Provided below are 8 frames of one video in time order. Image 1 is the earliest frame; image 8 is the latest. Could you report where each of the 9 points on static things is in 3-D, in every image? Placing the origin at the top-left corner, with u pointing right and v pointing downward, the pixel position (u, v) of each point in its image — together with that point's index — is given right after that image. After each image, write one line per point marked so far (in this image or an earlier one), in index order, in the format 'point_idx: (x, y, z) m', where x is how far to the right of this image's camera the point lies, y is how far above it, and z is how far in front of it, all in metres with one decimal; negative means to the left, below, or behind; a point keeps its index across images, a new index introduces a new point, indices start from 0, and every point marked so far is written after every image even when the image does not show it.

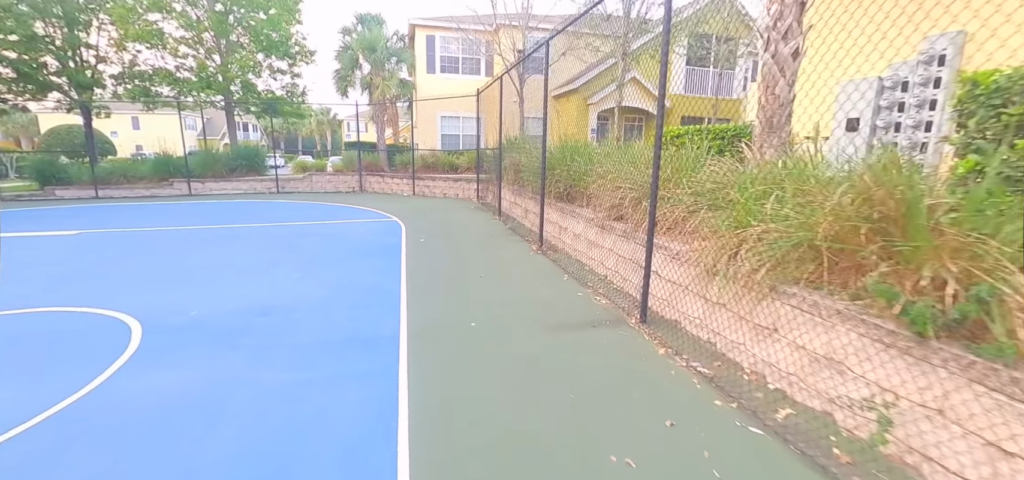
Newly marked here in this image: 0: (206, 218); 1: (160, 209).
0: (-7.5, +0.6, +10.7) m
1: (-10.1, +0.9, +12.4) m
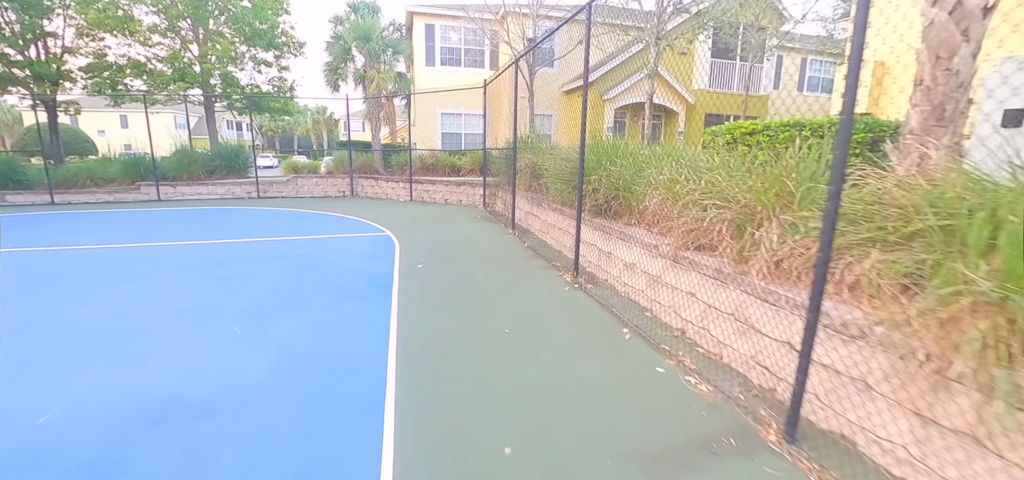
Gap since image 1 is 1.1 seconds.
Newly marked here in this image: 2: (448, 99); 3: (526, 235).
0: (-7.2, +0.2, +9.1) m
1: (-9.8, +0.6, +10.8) m
2: (-2.3, +5.0, +15.4) m
3: (+0.3, +0.1, +7.1) m
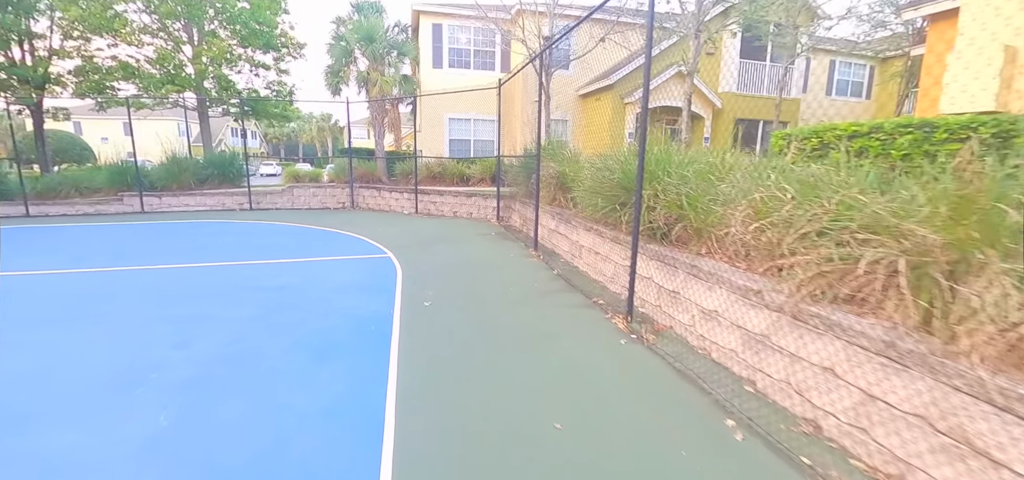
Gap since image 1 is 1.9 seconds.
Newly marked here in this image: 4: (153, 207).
0: (-6.9, -0.1, +8.1) m
1: (-9.4, +0.3, +9.8) m
2: (-1.9, +4.6, +14.4) m
3: (+0.6, -0.3, +6.0) m
4: (-9.1, +0.8, +11.0) m
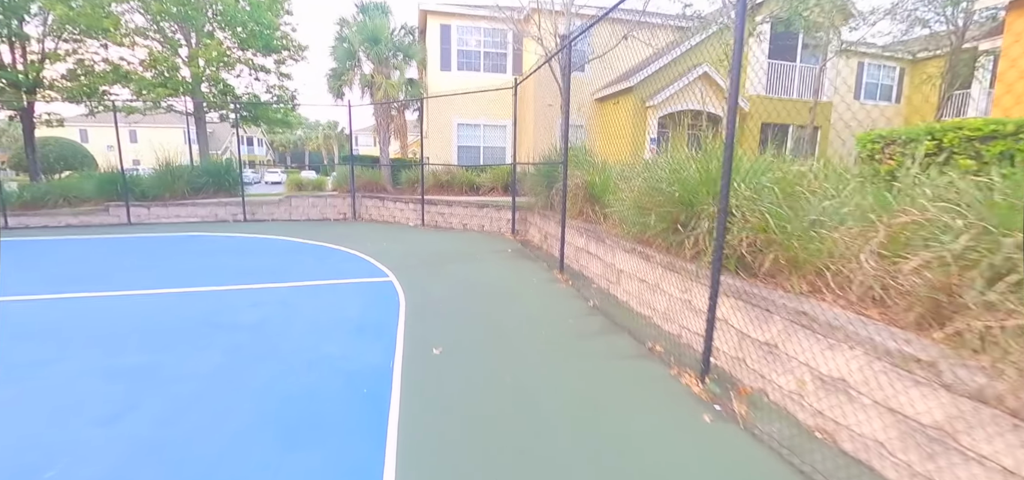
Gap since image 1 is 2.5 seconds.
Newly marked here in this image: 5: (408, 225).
0: (-6.6, -0.4, +7.3) m
1: (-9.1, 0.0, +9.0) m
2: (-1.5, +4.2, +13.6) m
3: (+0.9, -0.5, +5.1) m
4: (-8.8, +0.5, +10.3) m
5: (-2.3, +0.3, +9.8) m
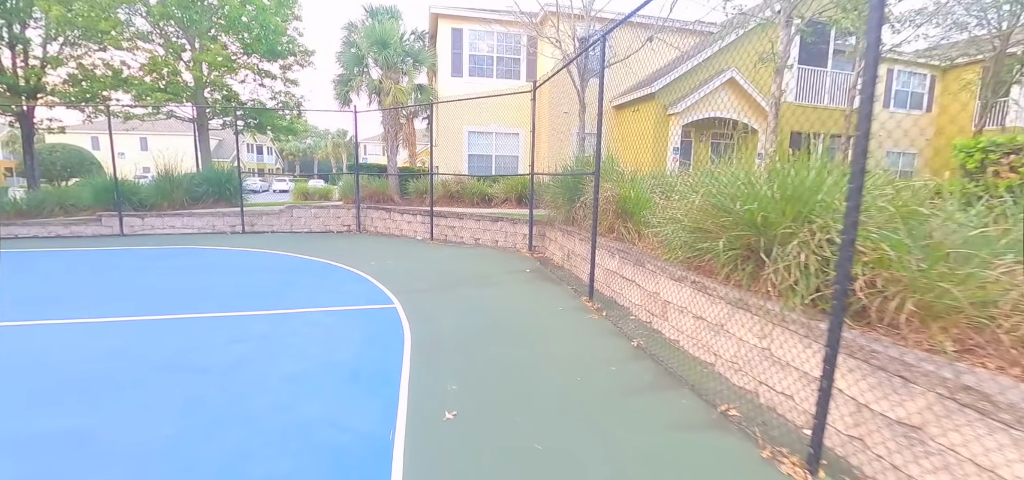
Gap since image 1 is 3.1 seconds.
0: (-6.3, -0.6, +6.7) m
1: (-8.8, -0.3, +8.5) m
2: (-1.1, +3.8, +12.9) m
3: (+1.1, -0.8, +4.4) m
4: (-8.4, +0.3, +9.7) m
5: (-2.0, 0.0, +9.1) m
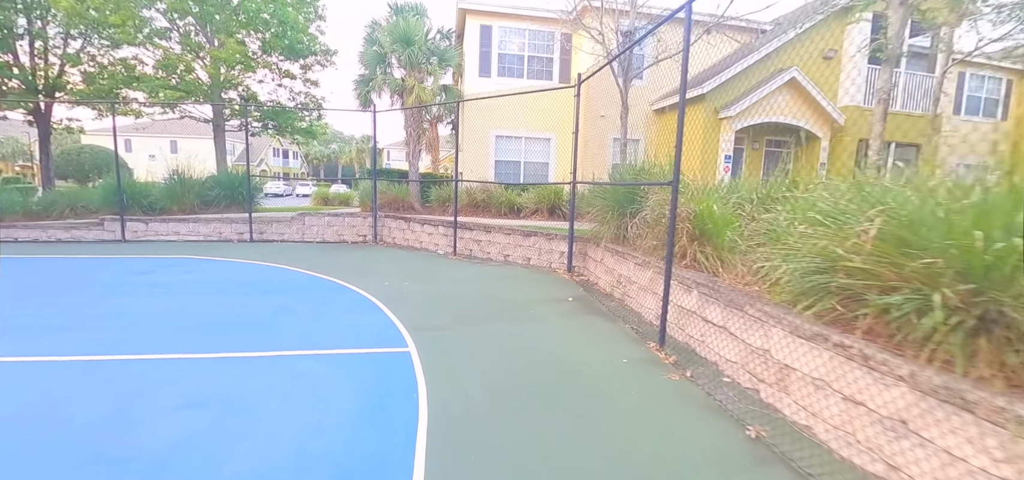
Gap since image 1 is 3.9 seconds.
0: (-5.8, -0.7, +5.9) m
1: (-8.2, -0.4, +7.8) m
2: (-0.2, +3.4, +12.0) m
3: (+1.5, -1.0, +3.2) m
4: (-7.8, +0.1, +9.0) m
5: (-1.4, -0.2, +8.1) m
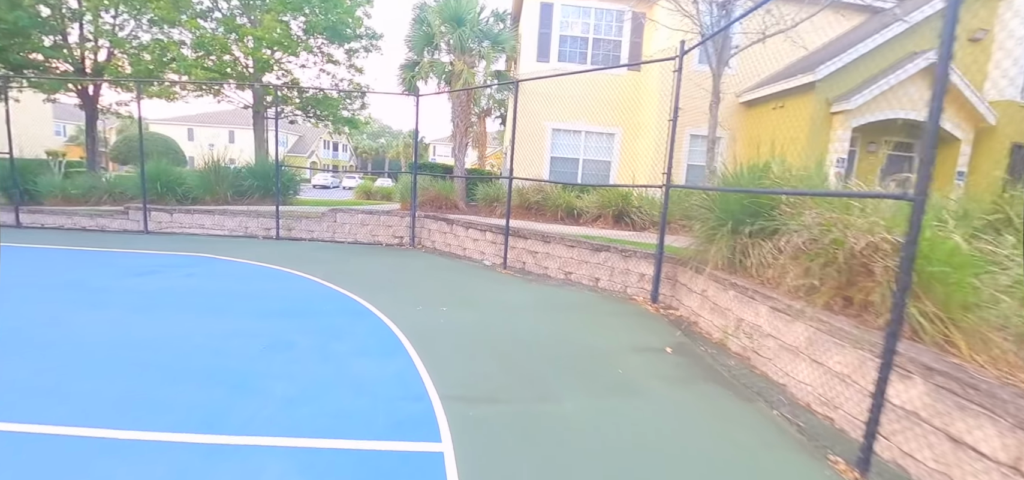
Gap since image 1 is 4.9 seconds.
0: (-5.1, -0.7, +5.0) m
1: (-7.3, -0.2, +7.1) m
2: (+1.2, +3.2, +10.6) m
3: (+1.9, -1.3, +1.7) m
4: (-6.7, +0.3, +8.3) m
5: (-0.5, -0.4, +6.9) m
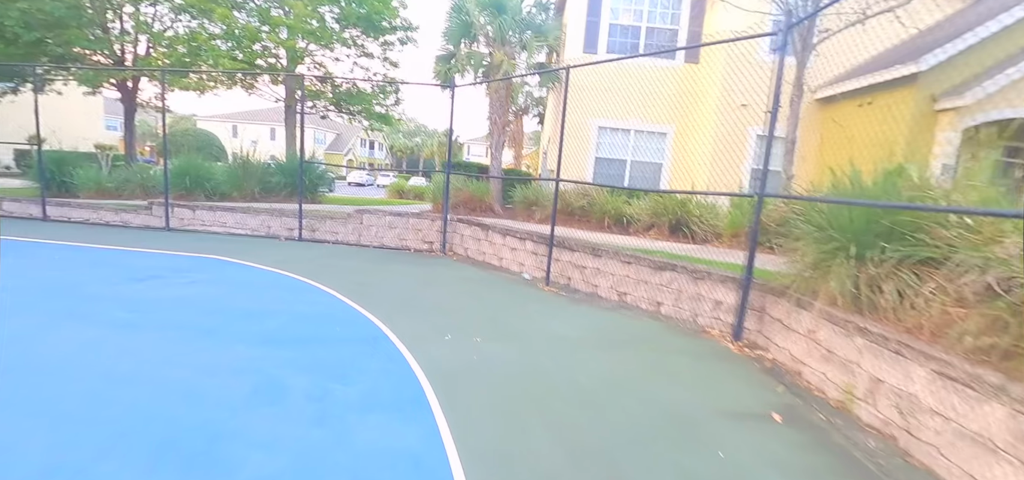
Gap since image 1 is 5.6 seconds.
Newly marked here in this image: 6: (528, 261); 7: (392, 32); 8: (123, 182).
0: (-4.6, -0.7, +4.5) m
1: (-6.6, -0.1, +6.8) m
2: (+2.2, +3.0, +9.6) m
3: (+2.1, -1.5, +0.8) m
4: (-6.0, +0.3, +7.9) m
5: (+0.1, -0.5, +6.1) m
6: (+0.3, -0.3, +6.1) m
7: (-3.4, +5.9, +12.2) m
8: (-9.7, +1.5, +10.7) m
